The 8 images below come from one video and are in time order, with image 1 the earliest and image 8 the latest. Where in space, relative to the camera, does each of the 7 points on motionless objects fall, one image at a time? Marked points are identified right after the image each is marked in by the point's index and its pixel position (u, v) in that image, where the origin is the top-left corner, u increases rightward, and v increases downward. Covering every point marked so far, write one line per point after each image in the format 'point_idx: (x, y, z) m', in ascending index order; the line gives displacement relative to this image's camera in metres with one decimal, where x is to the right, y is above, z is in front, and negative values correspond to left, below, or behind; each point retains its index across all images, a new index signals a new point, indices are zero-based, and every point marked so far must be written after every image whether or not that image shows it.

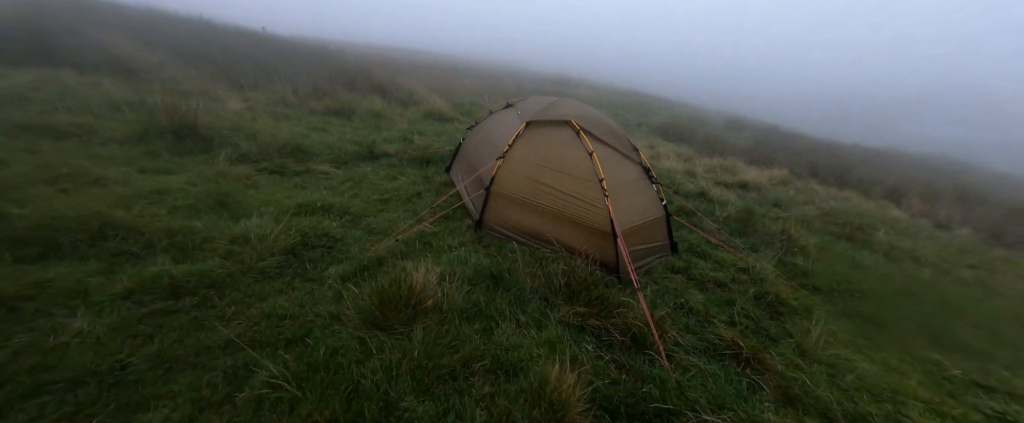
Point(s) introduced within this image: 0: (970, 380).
0: (+4.2, -1.5, +3.2) m
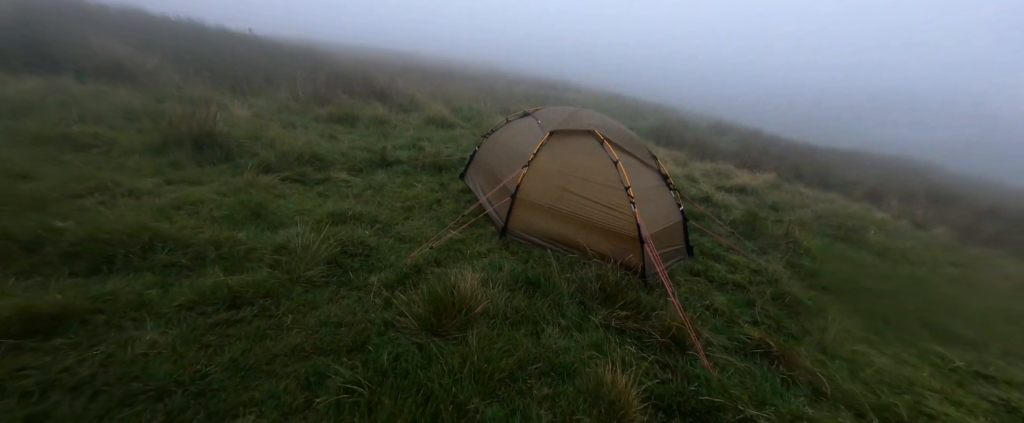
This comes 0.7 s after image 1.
0: (+4.6, -1.6, +3.5) m
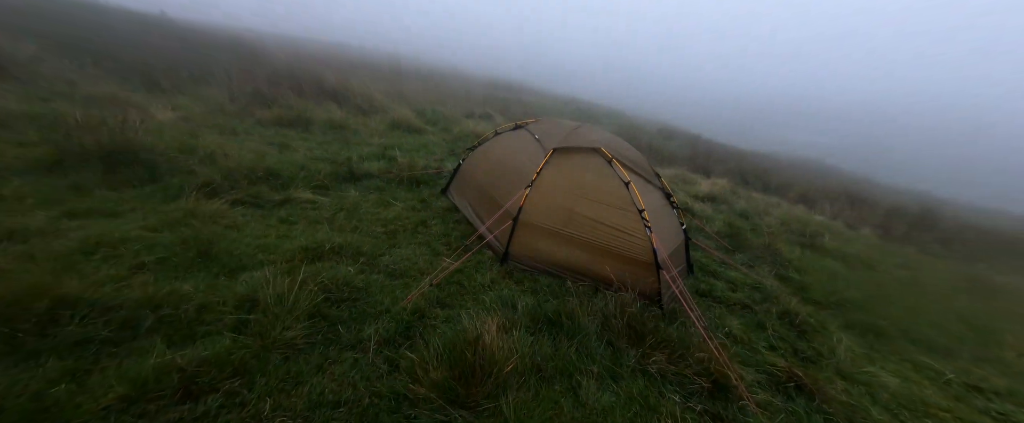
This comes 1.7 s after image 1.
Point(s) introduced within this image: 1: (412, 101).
0: (+4.7, -1.8, +3.7) m
1: (-3.8, +4.1, +13.1) m
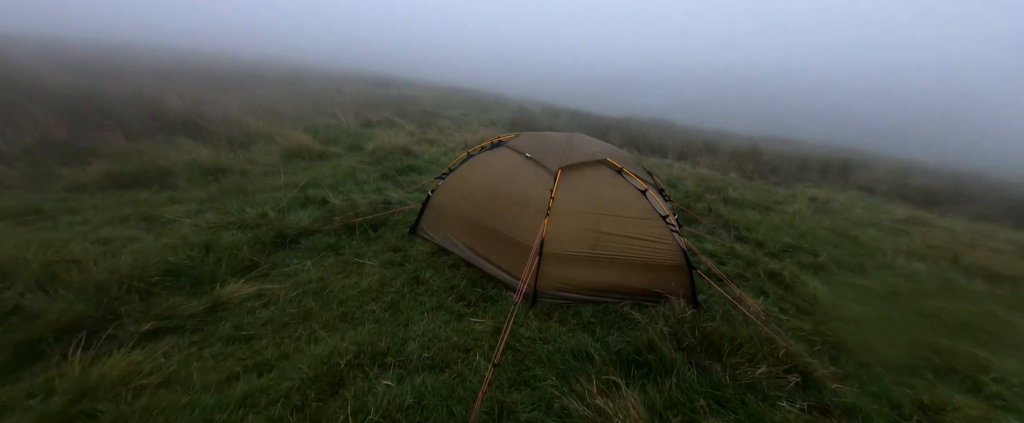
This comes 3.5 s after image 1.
0: (+5.1, -1.1, +4.8) m
1: (-6.8, +2.9, +10.8) m
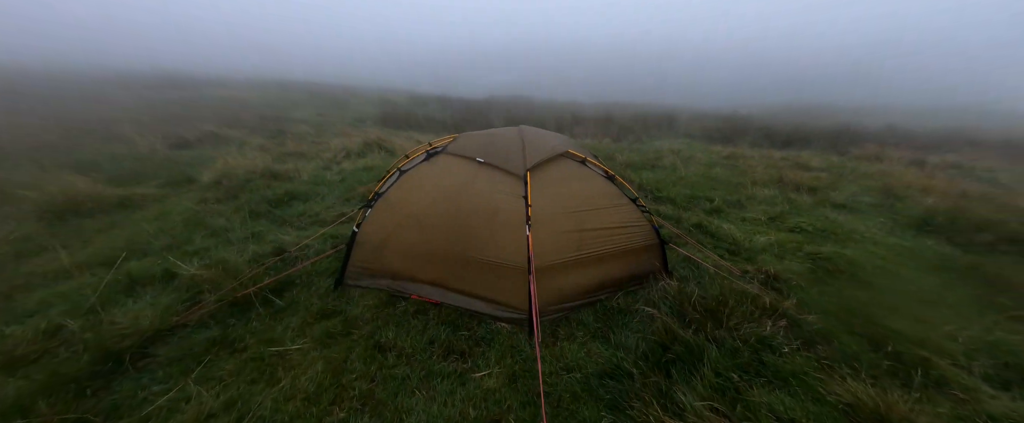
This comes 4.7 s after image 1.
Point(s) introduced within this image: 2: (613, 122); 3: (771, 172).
0: (+4.3, -0.1, +5.9) m
1: (-9.6, +1.2, +7.0) m
2: (+4.7, +4.2, +16.3) m
3: (+6.4, +1.0, +8.7) m
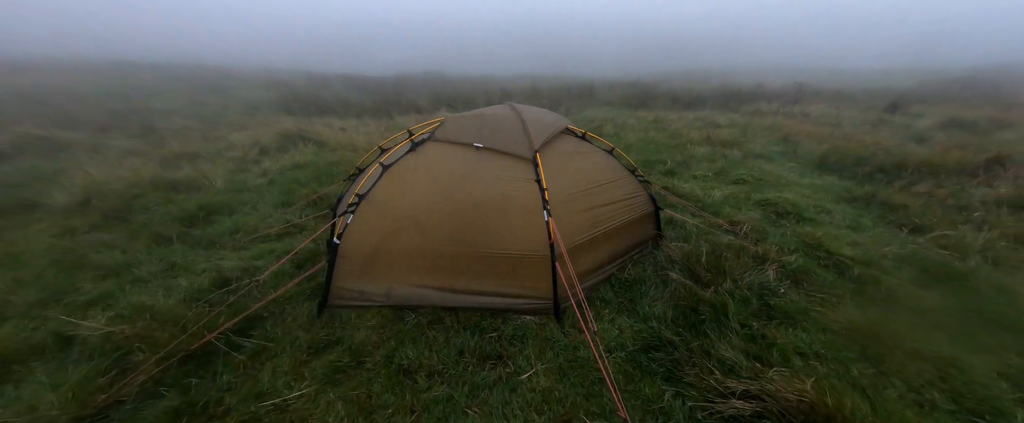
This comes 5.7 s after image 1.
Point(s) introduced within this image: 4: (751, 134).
0: (+3.7, +0.7, +6.5) m
1: (-10.1, +0.2, +4.6) m
2: (+1.3, +5.5, +16.4) m
3: (+5.0, +2.2, +9.6) m
4: (+6.8, +2.2, +10.0) m
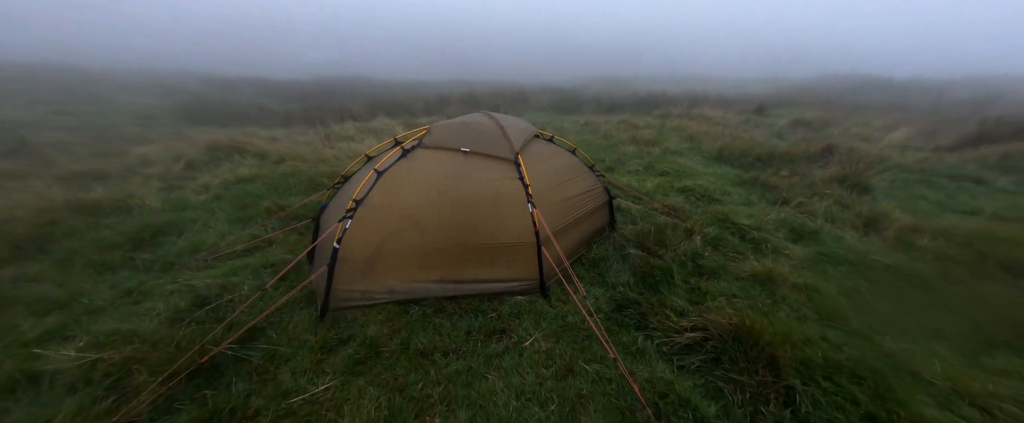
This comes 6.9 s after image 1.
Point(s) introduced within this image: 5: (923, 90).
0: (+2.8, +0.9, +7.6) m
1: (-10.3, -0.4, +3.1) m
2: (-1.8, +5.3, +16.9) m
3: (+3.4, +2.5, +11.0) m
4: (+5.0, +2.6, +11.6) m
5: (+19.9, +5.9, +17.0) m
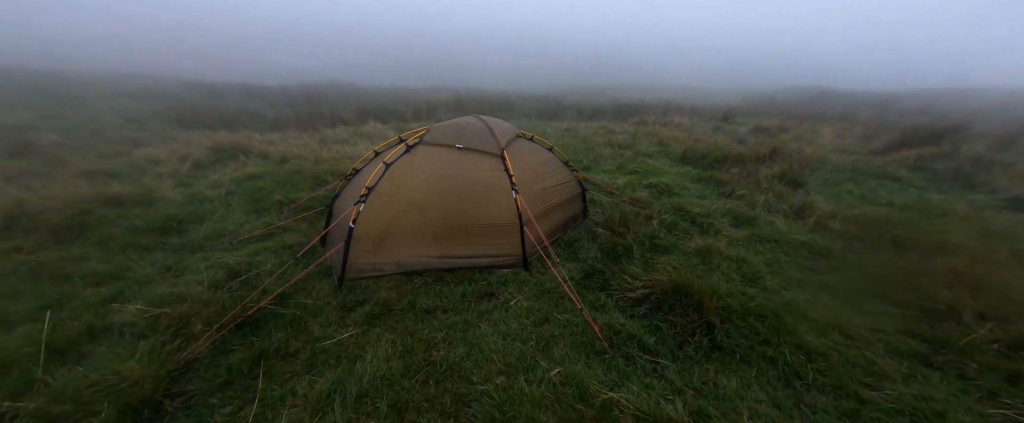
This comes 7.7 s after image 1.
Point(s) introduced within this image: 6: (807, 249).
0: (+2.5, +1.0, +8.5) m
1: (-10.5, -0.3, +3.4) m
2: (-2.5, +5.3, +17.7) m
3: (+2.9, +2.5, +11.9) m
4: (+4.6, +2.6, +12.6) m
5: (+19.1, +5.9, +18.6) m
6: (+3.8, -0.5, +4.5) m
